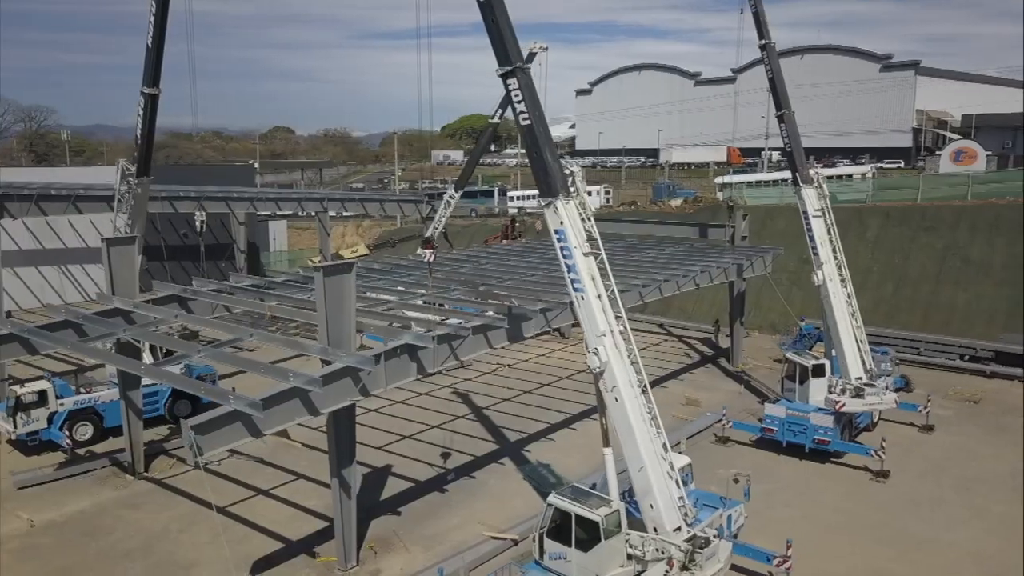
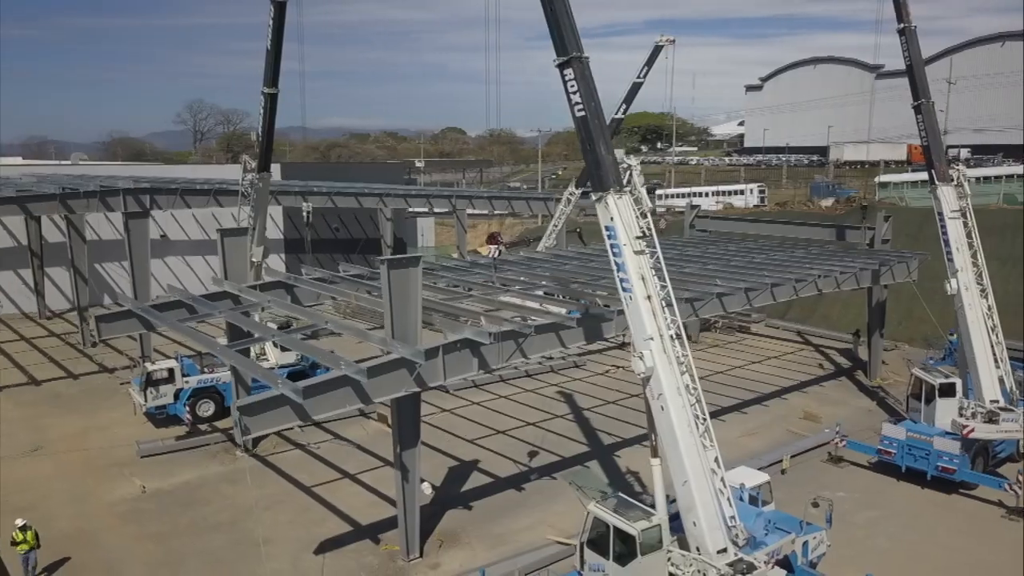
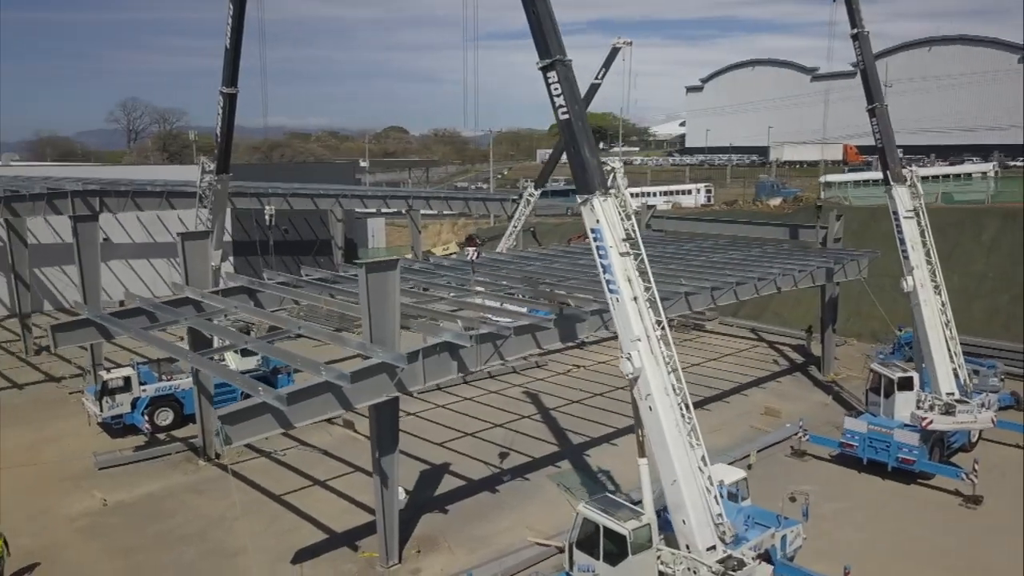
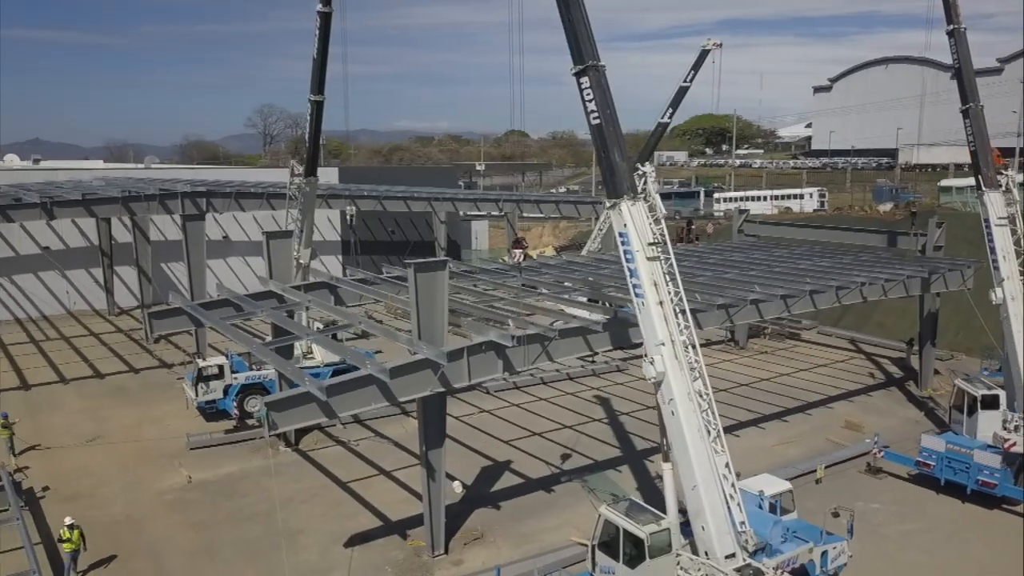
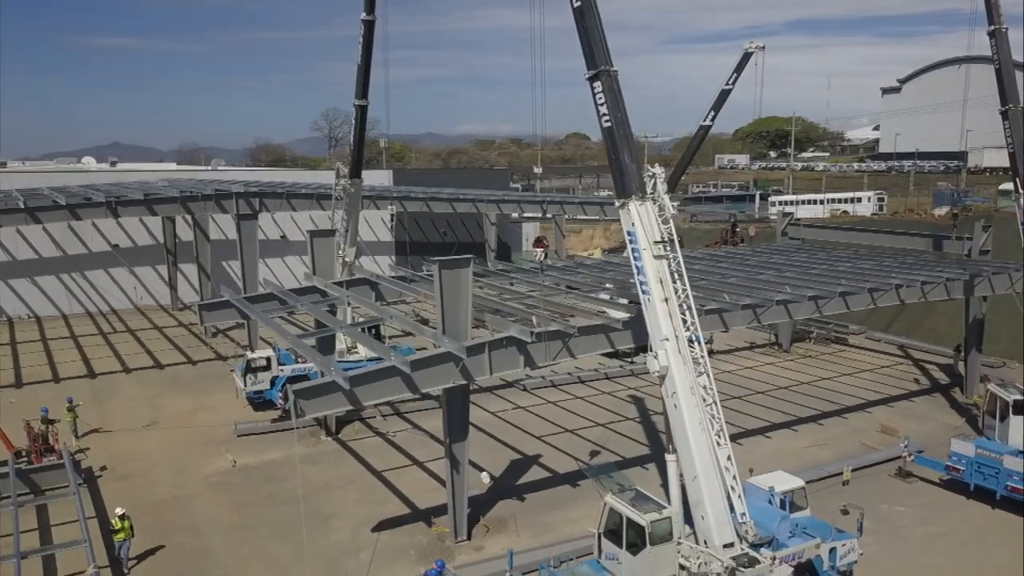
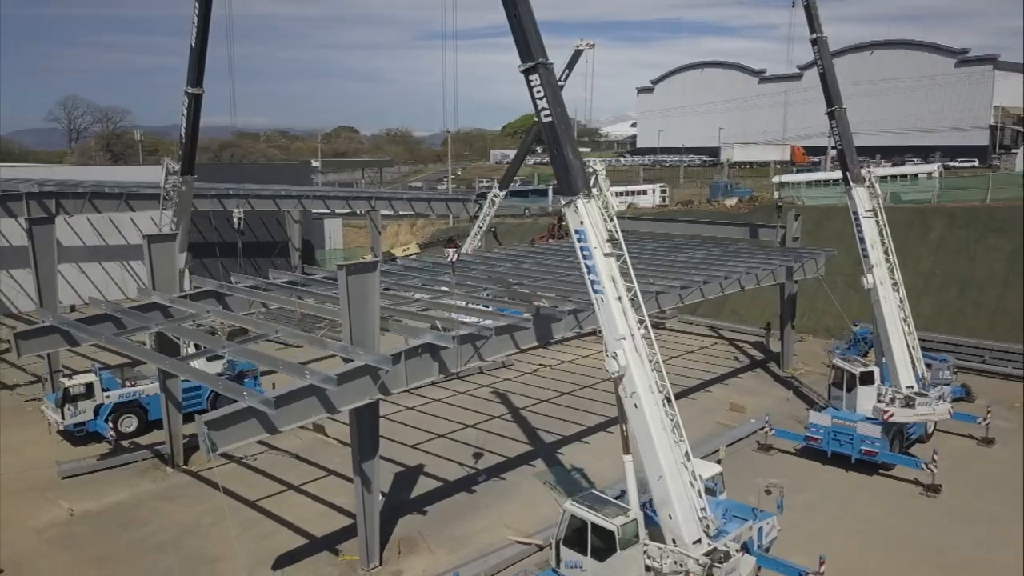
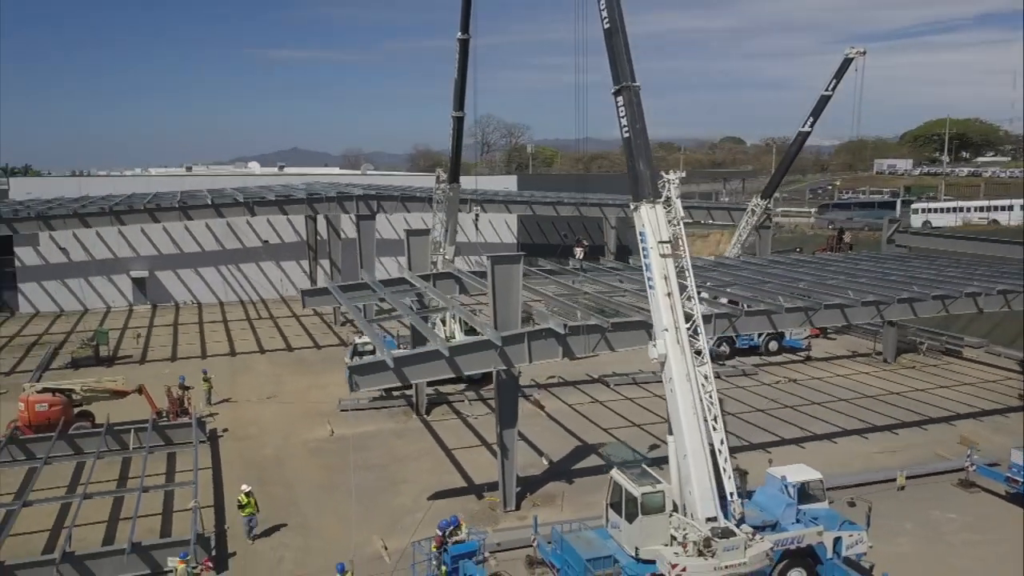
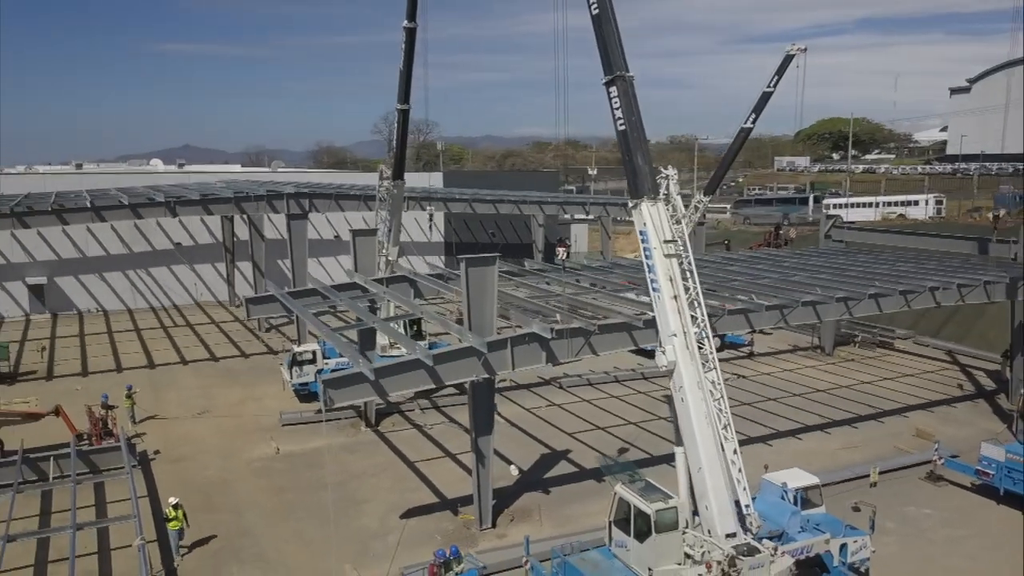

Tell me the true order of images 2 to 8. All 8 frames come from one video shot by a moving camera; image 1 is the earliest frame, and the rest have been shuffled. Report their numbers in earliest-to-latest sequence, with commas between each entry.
6, 3, 2, 4, 5, 8, 7
